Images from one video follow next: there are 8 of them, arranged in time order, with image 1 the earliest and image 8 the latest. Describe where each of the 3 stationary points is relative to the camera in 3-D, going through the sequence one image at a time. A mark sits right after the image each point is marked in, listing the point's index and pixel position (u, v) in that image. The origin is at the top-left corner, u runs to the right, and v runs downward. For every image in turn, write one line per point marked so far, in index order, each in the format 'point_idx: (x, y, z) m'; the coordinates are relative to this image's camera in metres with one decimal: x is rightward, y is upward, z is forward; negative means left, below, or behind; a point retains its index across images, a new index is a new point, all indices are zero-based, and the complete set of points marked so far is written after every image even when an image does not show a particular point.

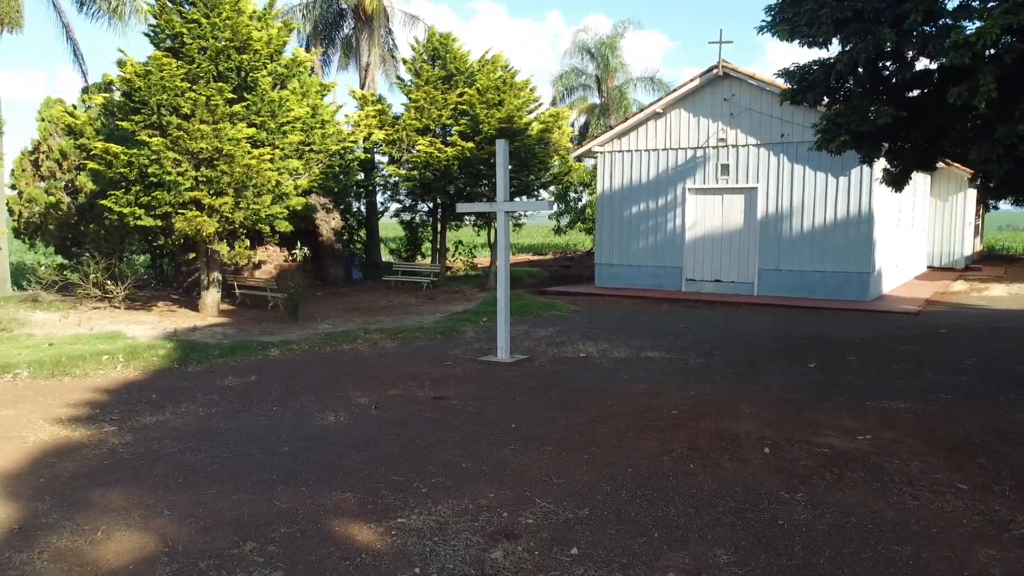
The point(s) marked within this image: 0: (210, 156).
0: (-4.4, +1.9, +11.6) m
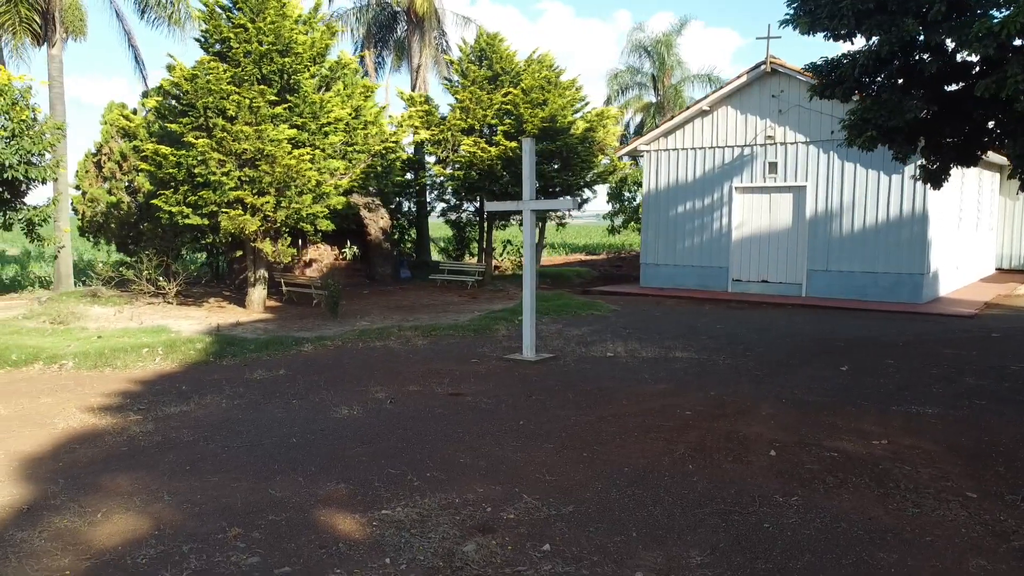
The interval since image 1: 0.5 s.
0: (-3.9, +1.9, +12.0) m
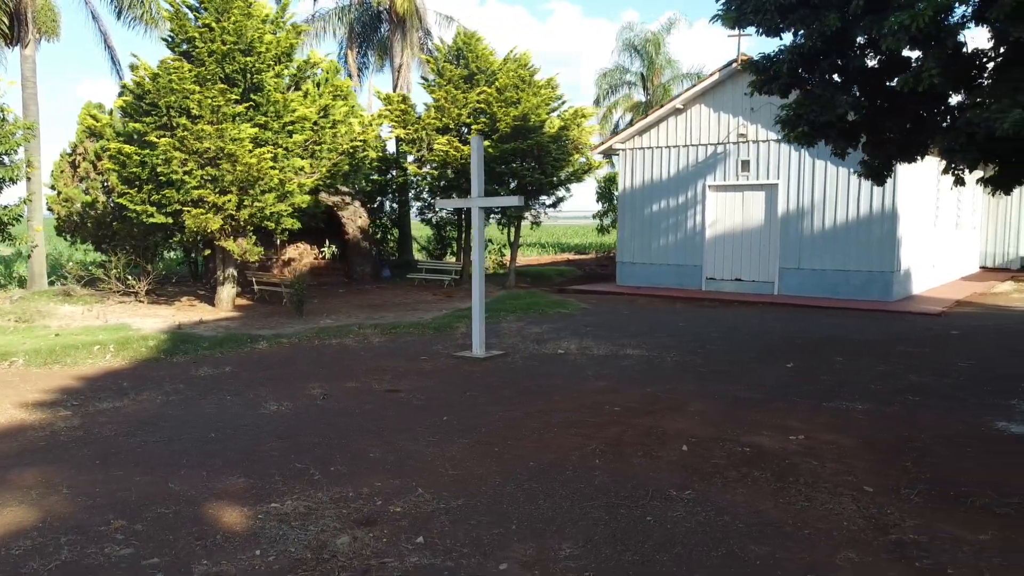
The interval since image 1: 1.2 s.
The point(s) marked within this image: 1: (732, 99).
0: (-4.4, +2.0, +12.0) m
1: (+4.3, +3.7, +15.7) m
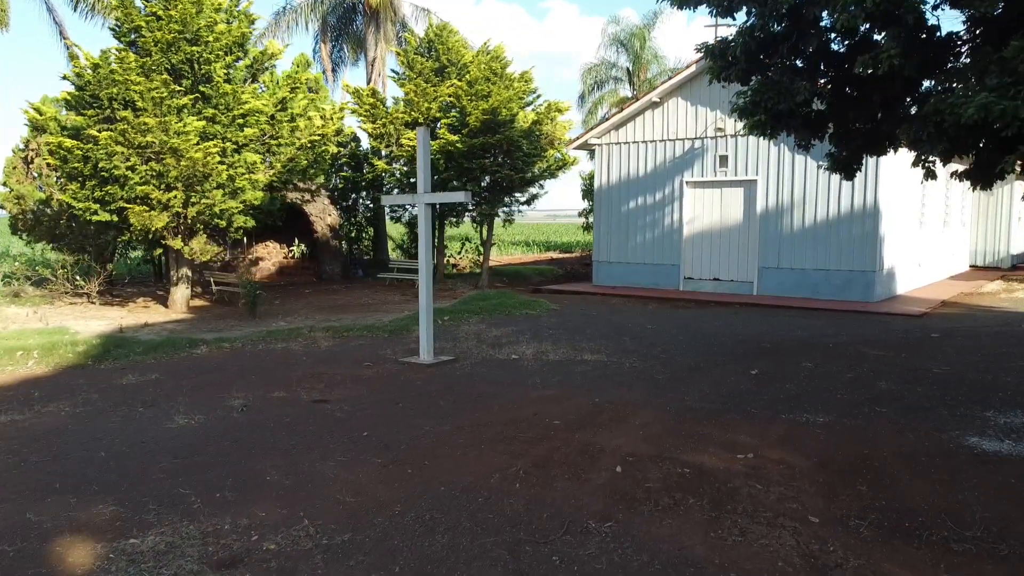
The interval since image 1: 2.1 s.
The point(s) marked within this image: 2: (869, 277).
0: (-5.0, +2.0, +11.4) m
1: (+3.7, +3.7, +15.1) m
2: (+6.1, +0.2, +13.7) m
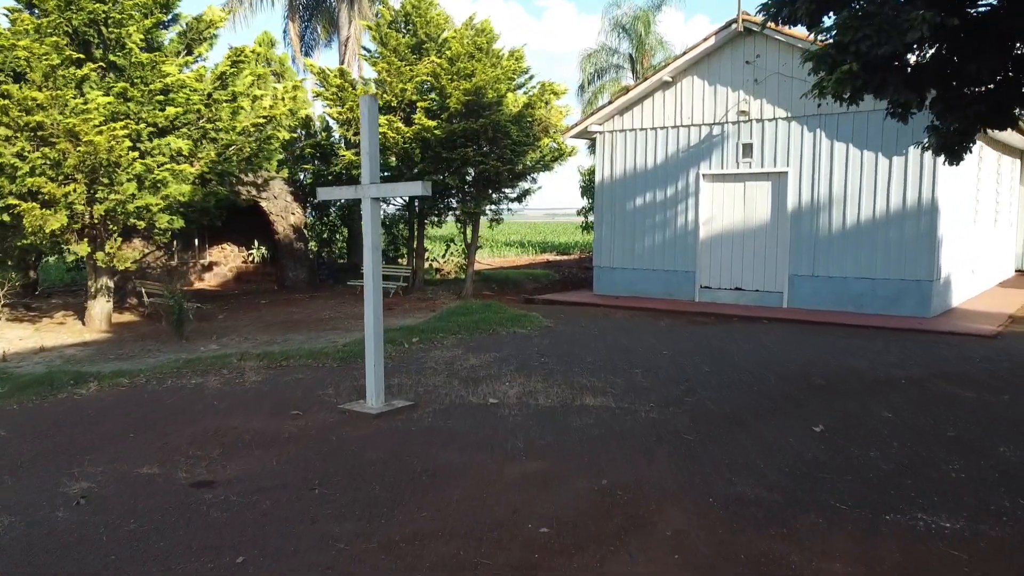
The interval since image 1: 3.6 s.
0: (-5.2, +1.8, +9.2) m
1: (+3.5, +3.5, +12.9) m
2: (+5.9, 0.0, +11.5) m
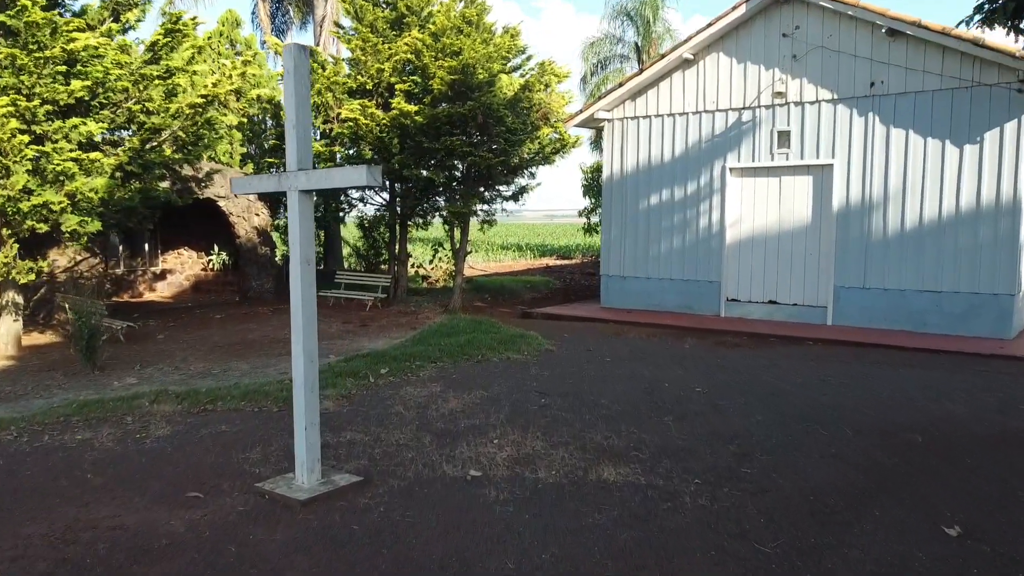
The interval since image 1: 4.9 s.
0: (-5.3, +1.6, +7.2) m
1: (+3.4, +3.3, +10.9) m
2: (+5.8, -0.2, +9.5) m
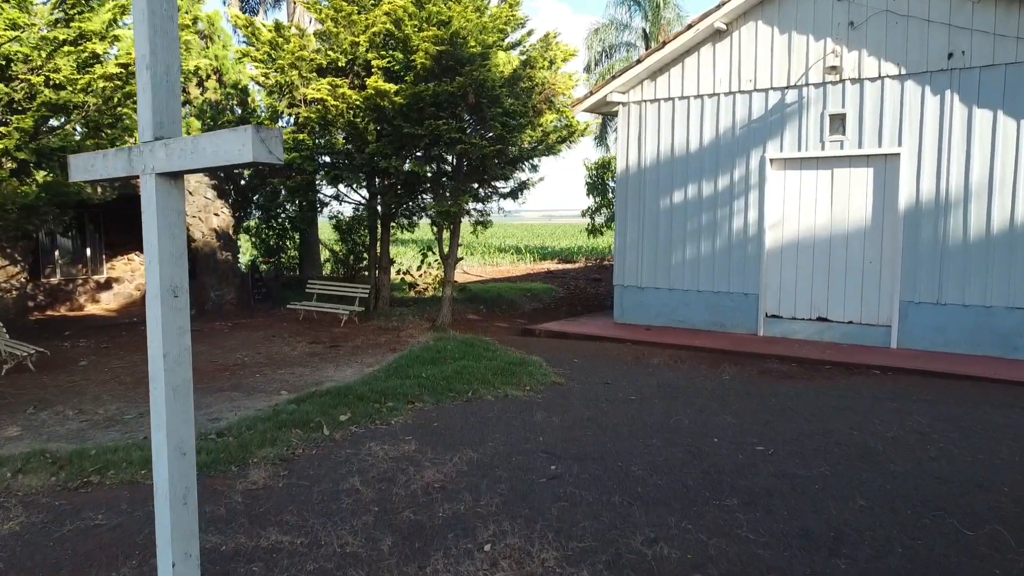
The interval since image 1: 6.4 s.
0: (-5.3, +1.4, +5.3) m
1: (+3.4, +3.1, +9.1) m
2: (+5.8, -0.3, +7.7) m
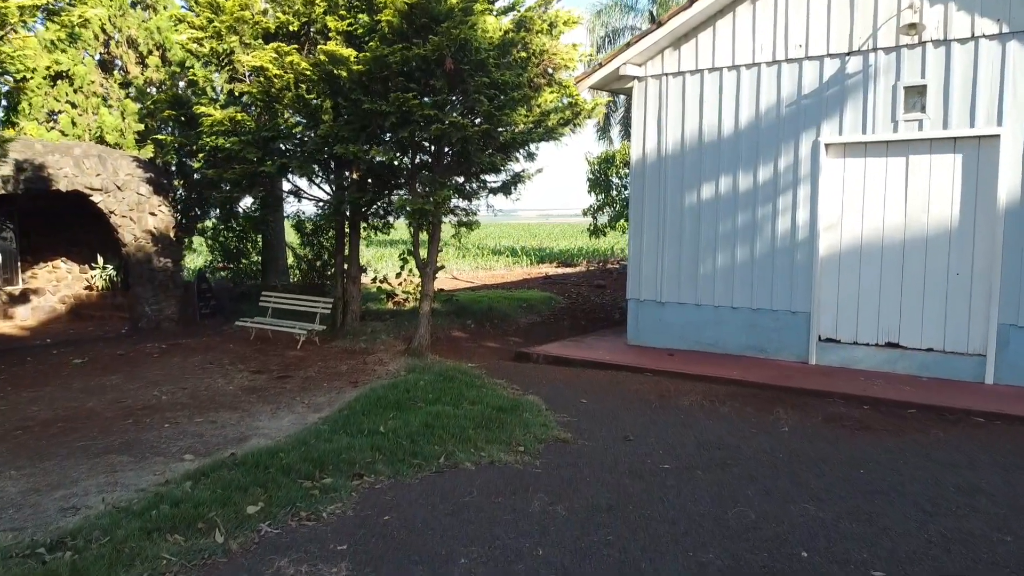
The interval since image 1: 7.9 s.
0: (-5.4, +1.2, +3.4) m
1: (+3.3, +3.0, +7.1) m
2: (+5.7, -0.5, +5.7) m
